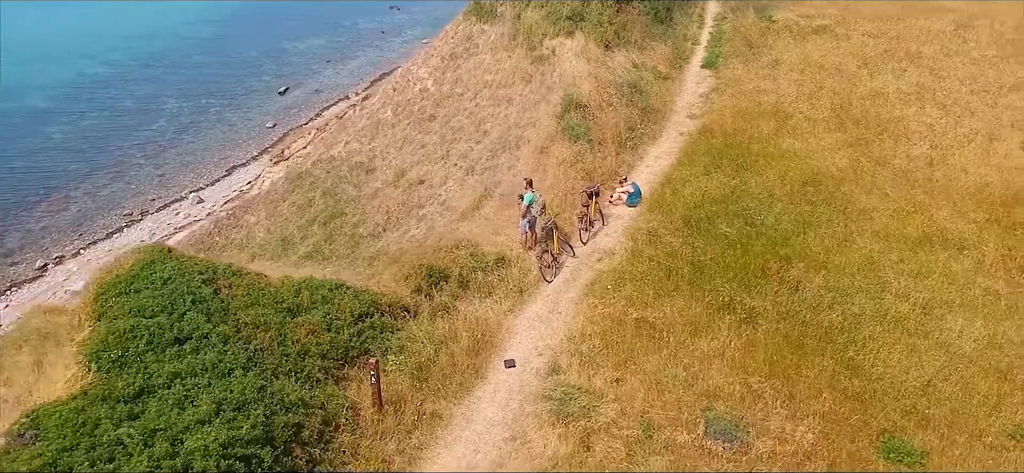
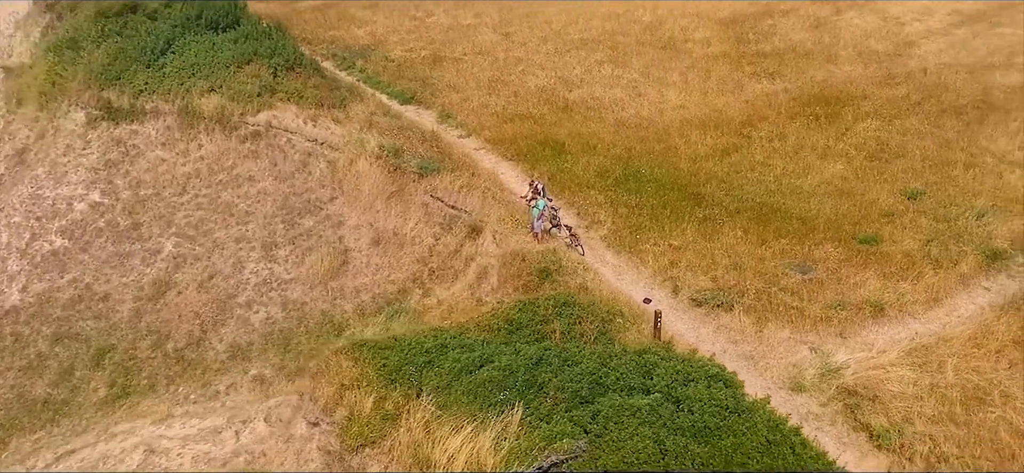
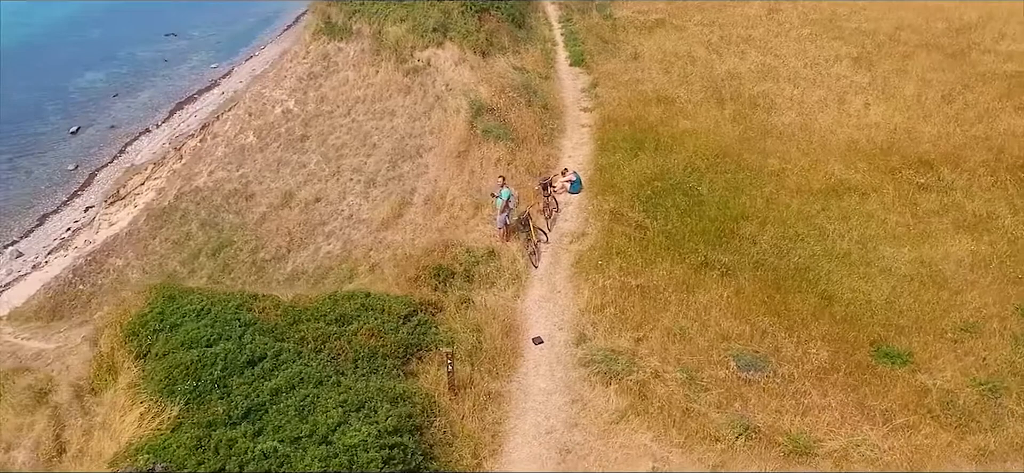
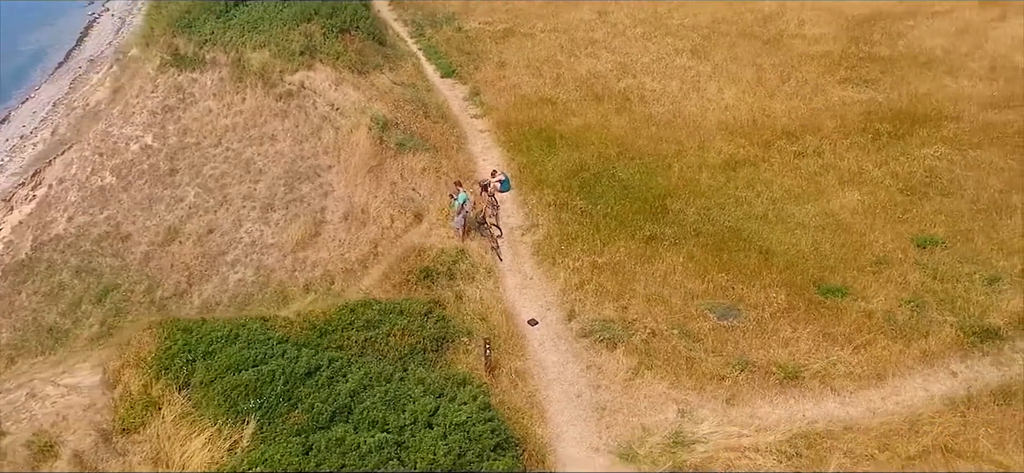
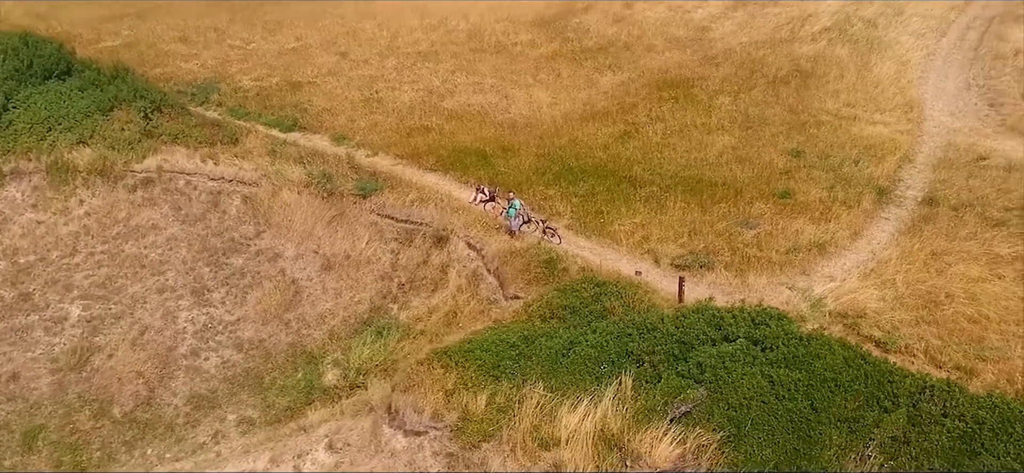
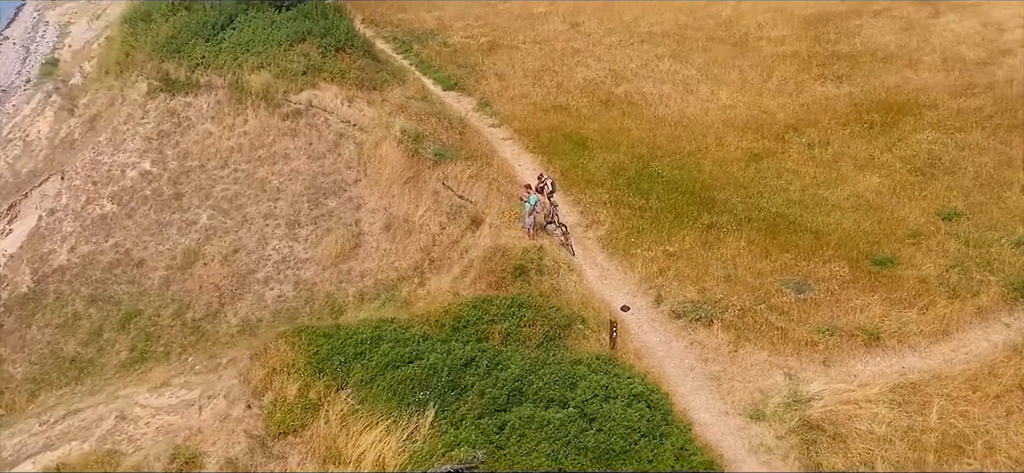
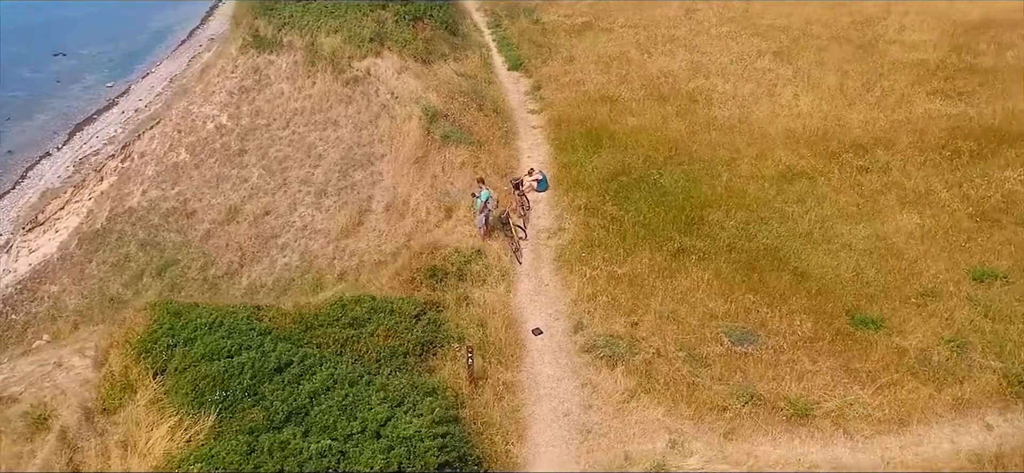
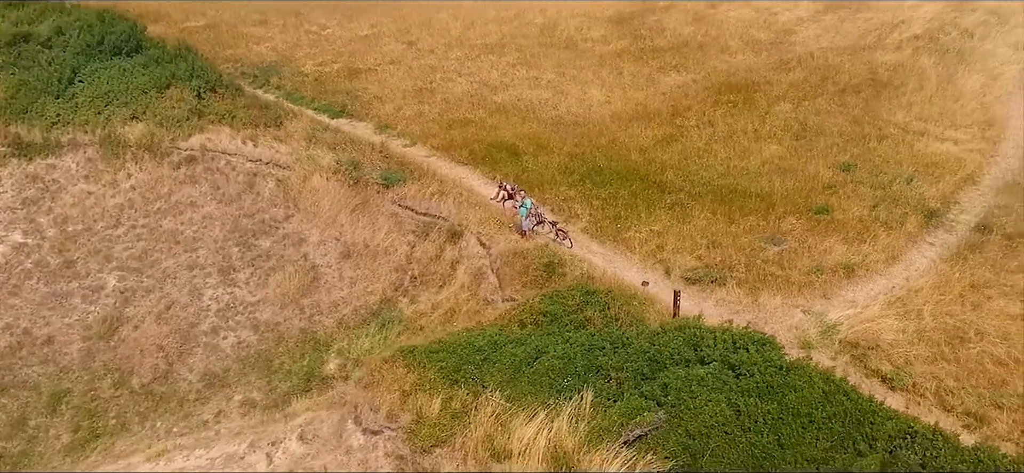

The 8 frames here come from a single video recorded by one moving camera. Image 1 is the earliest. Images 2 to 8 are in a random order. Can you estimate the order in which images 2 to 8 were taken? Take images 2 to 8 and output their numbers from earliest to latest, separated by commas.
3, 7, 4, 6, 2, 8, 5
